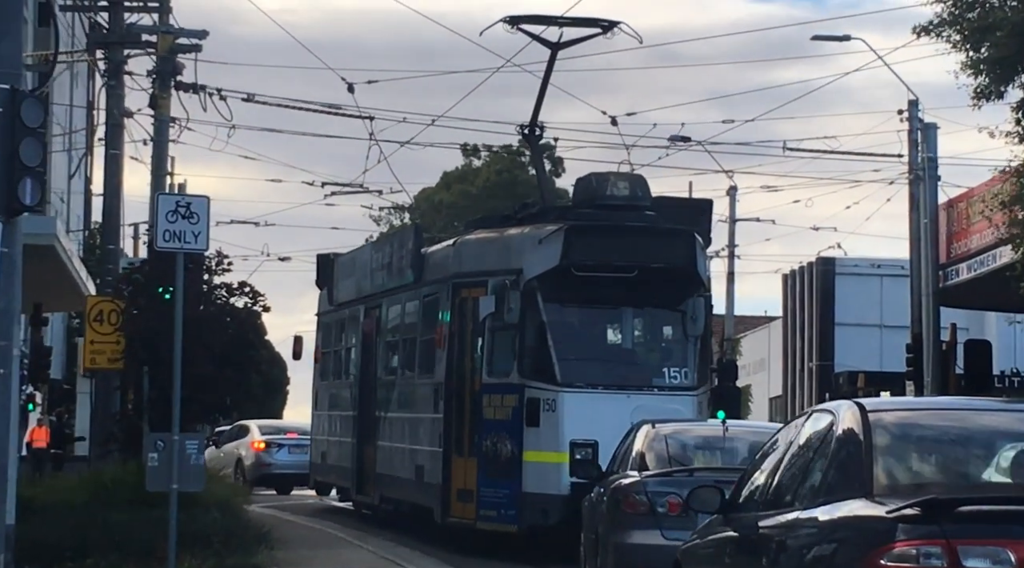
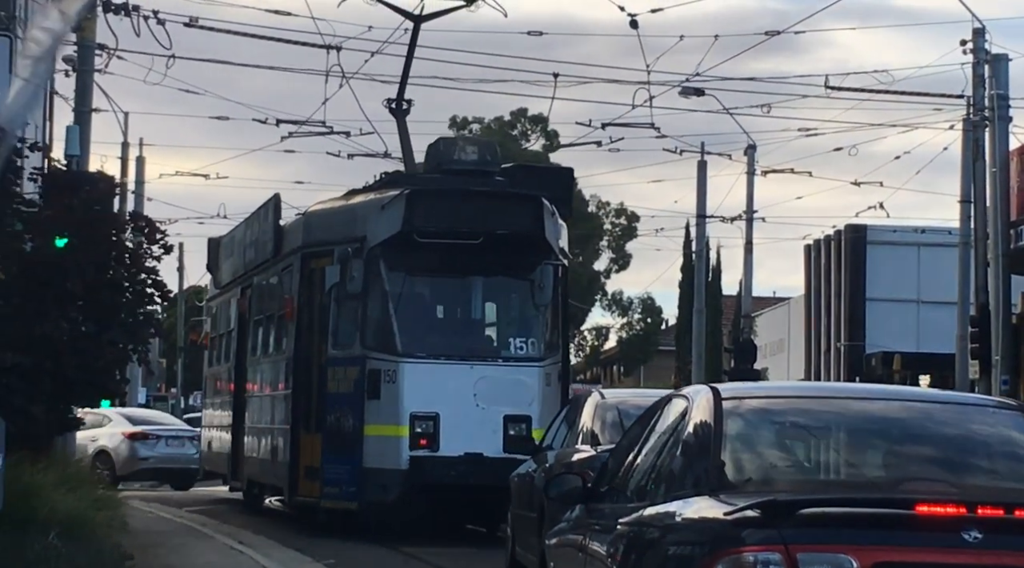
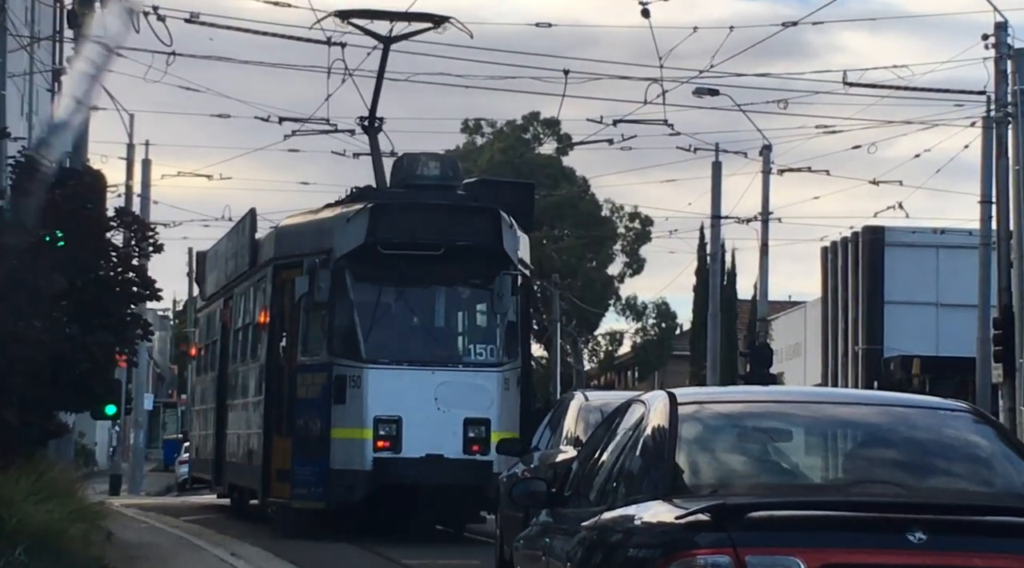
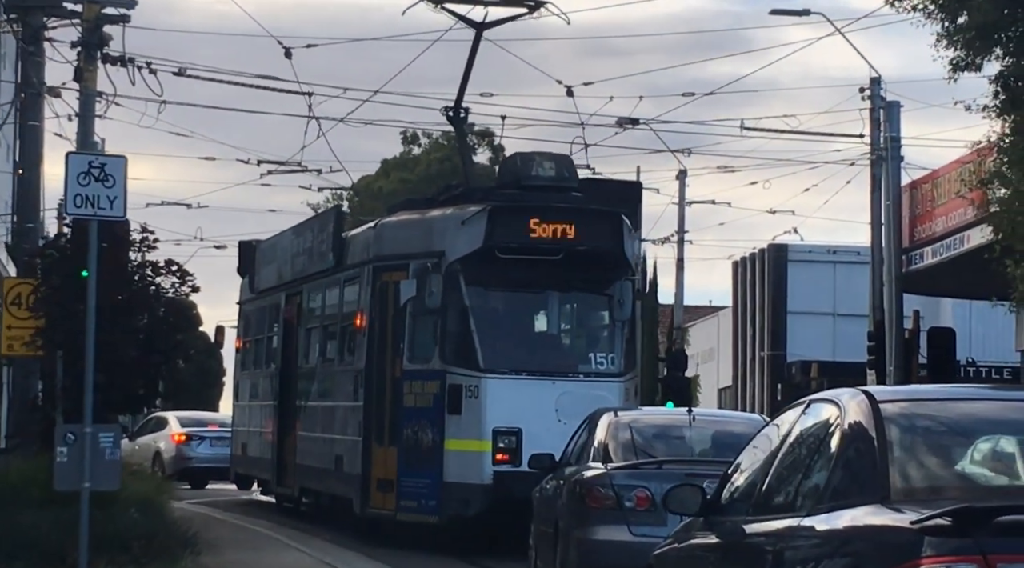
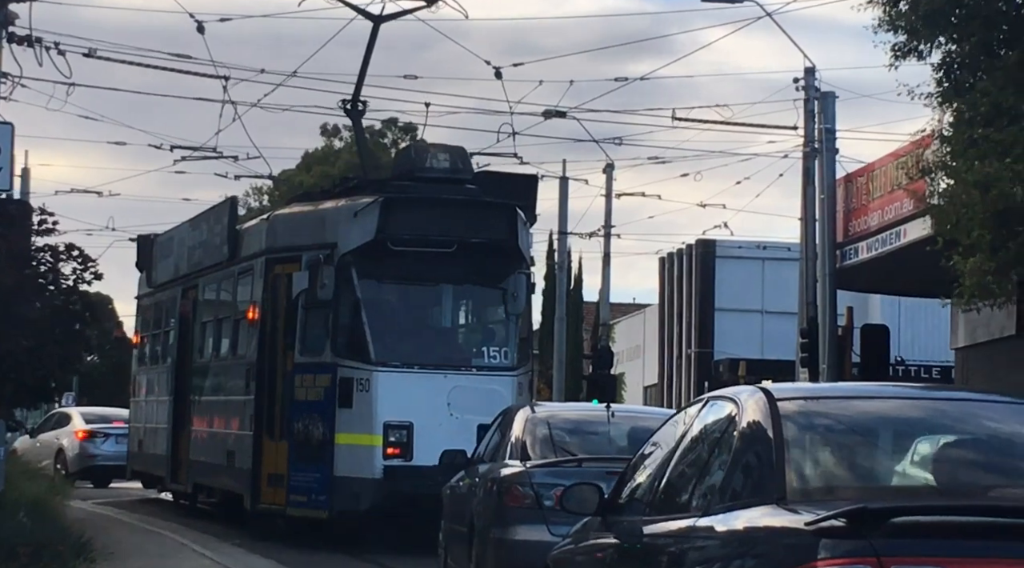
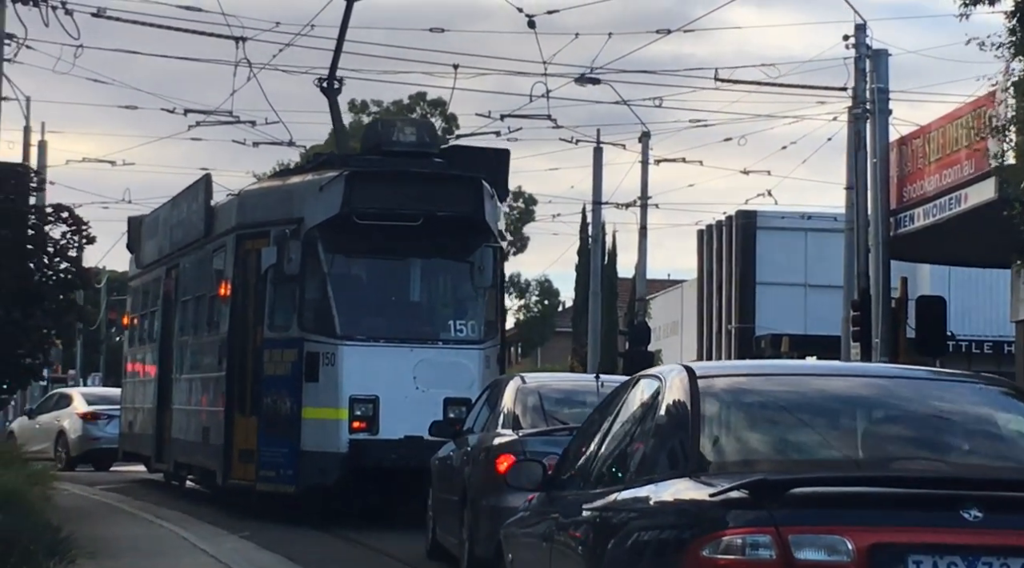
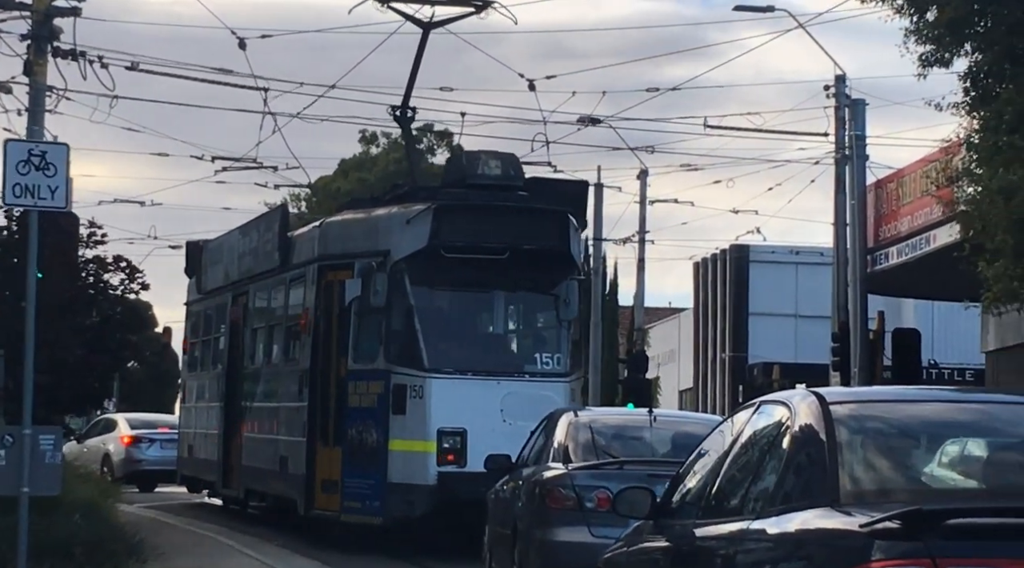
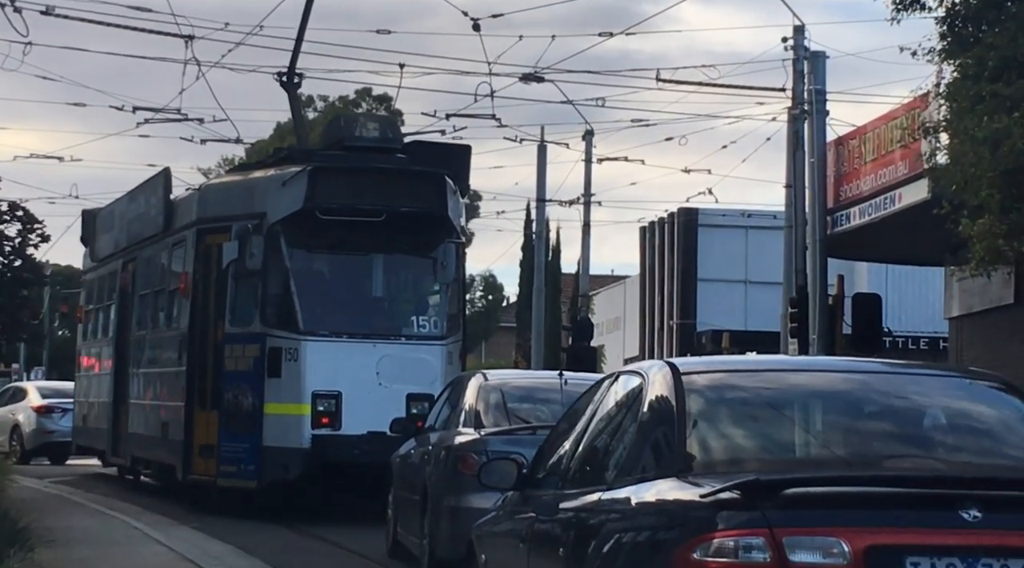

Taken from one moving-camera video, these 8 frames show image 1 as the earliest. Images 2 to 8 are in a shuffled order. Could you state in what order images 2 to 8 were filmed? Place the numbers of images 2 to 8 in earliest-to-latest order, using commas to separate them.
4, 7, 5, 8, 6, 2, 3
